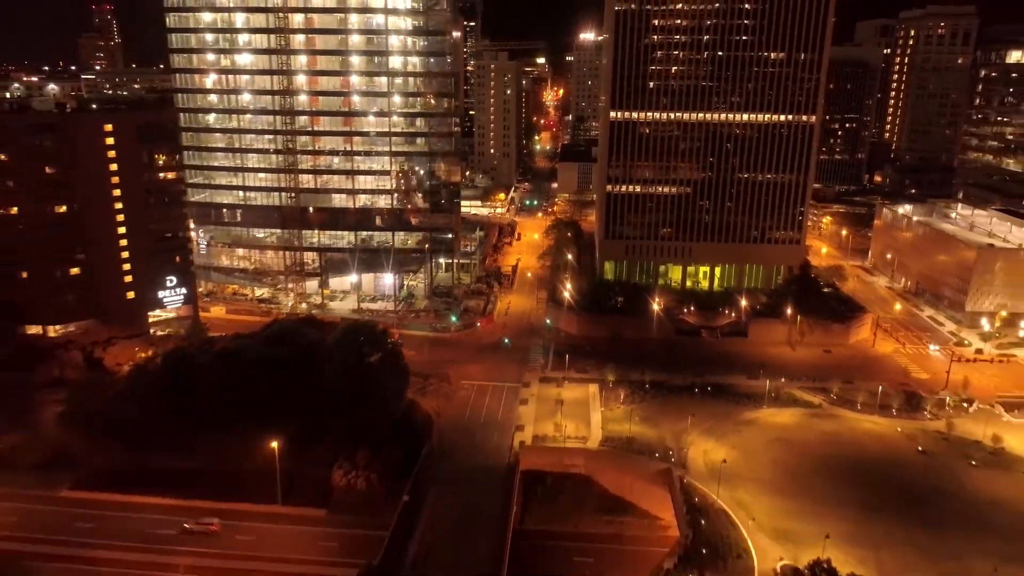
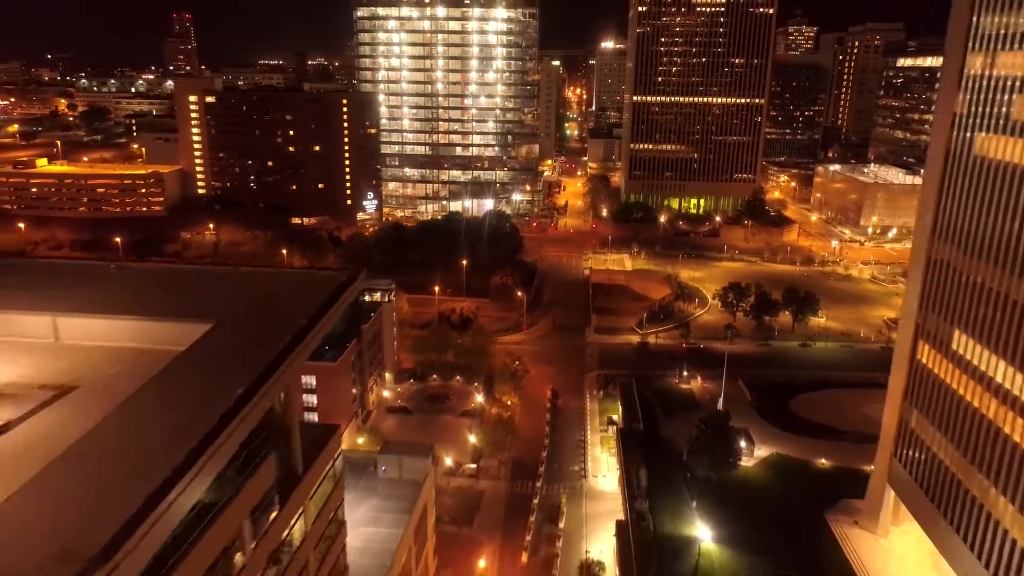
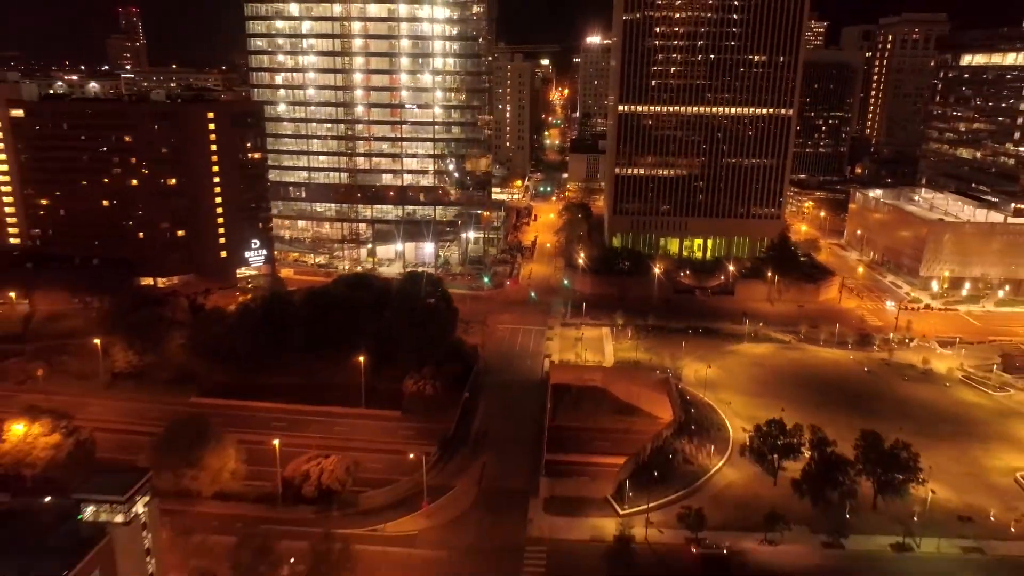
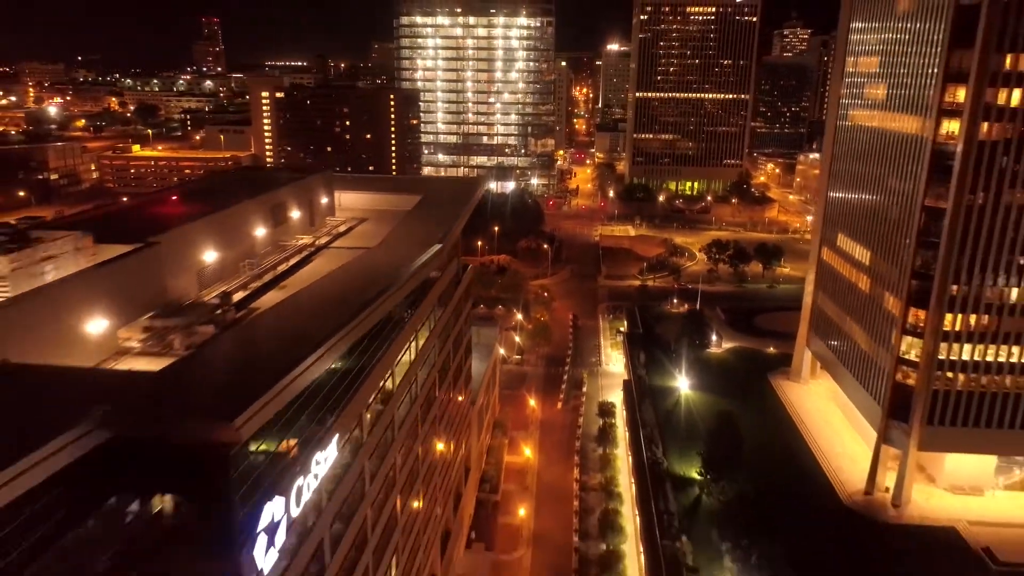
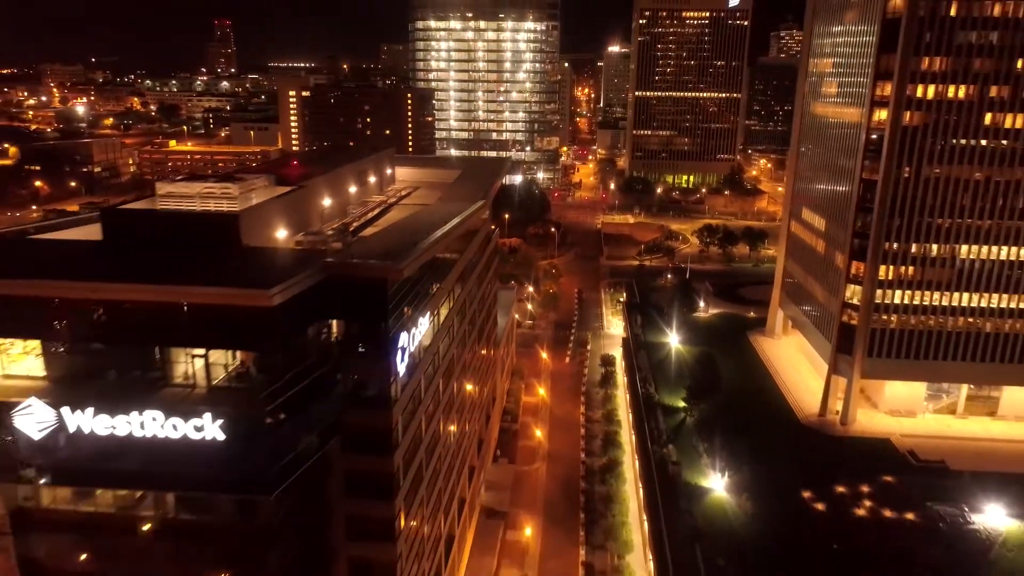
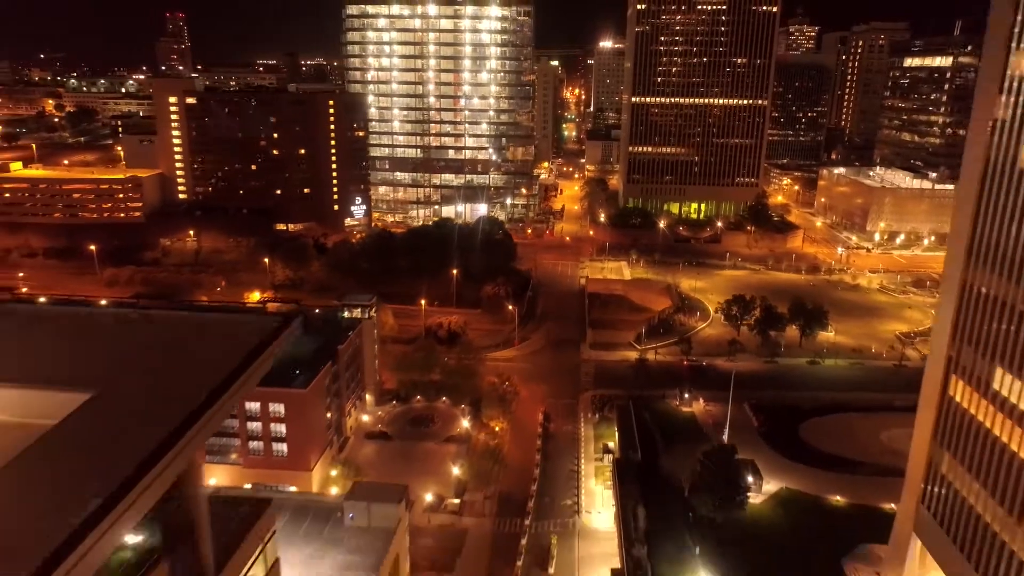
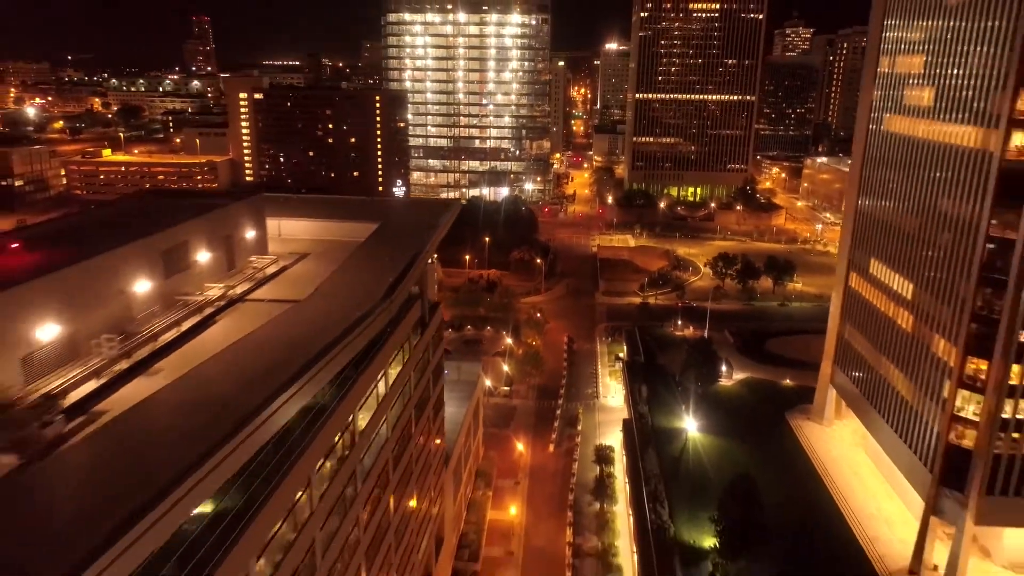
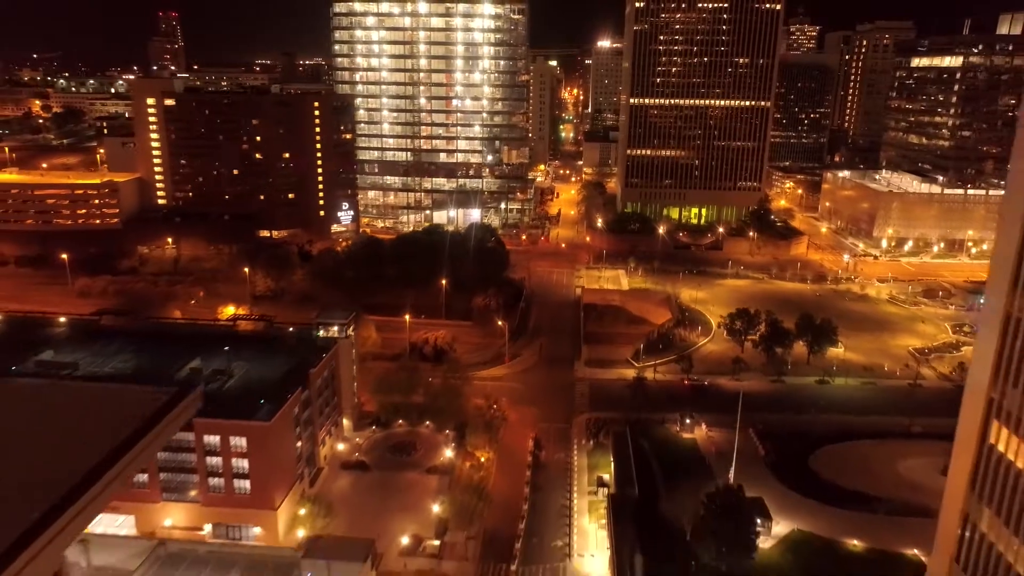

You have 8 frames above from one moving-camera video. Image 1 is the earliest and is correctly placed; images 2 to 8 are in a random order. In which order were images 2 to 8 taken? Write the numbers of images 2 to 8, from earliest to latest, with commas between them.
3, 8, 6, 2, 7, 4, 5
